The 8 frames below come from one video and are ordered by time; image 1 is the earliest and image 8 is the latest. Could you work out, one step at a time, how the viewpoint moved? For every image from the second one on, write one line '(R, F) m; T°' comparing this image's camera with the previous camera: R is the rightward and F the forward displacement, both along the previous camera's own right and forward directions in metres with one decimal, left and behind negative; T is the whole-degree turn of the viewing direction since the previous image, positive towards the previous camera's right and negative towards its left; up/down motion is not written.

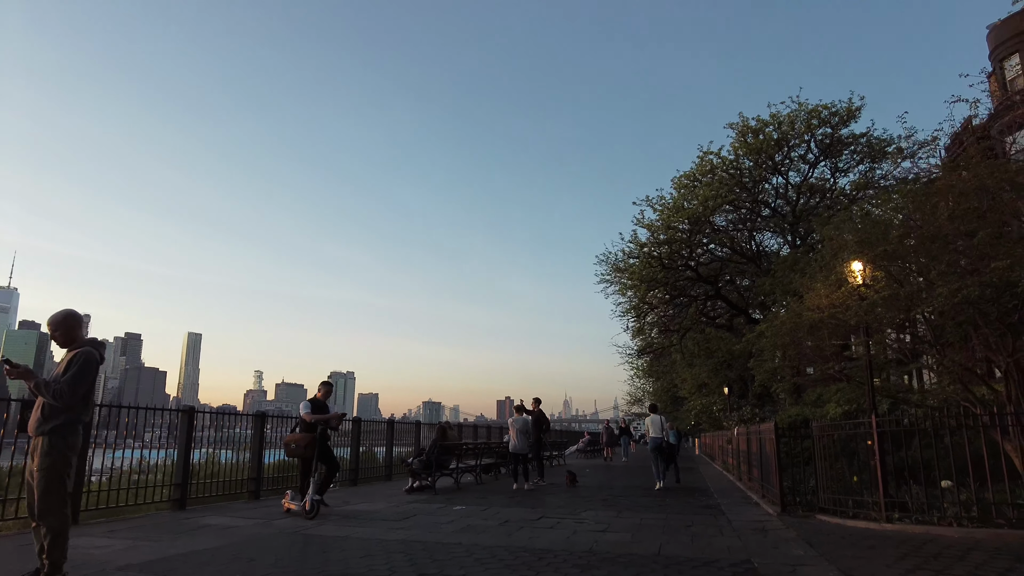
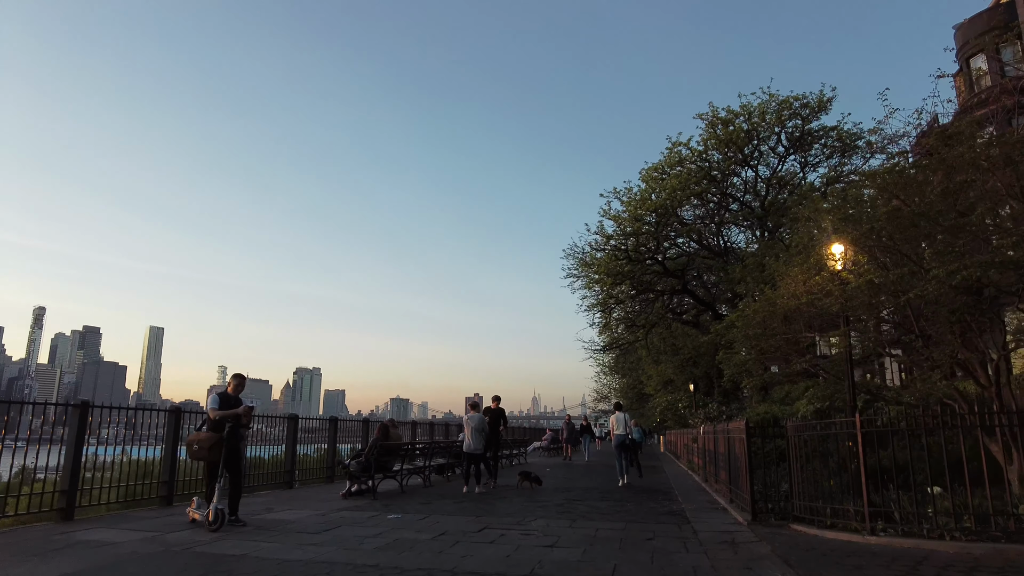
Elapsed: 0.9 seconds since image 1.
(+0.3, +1.1) m; +3°
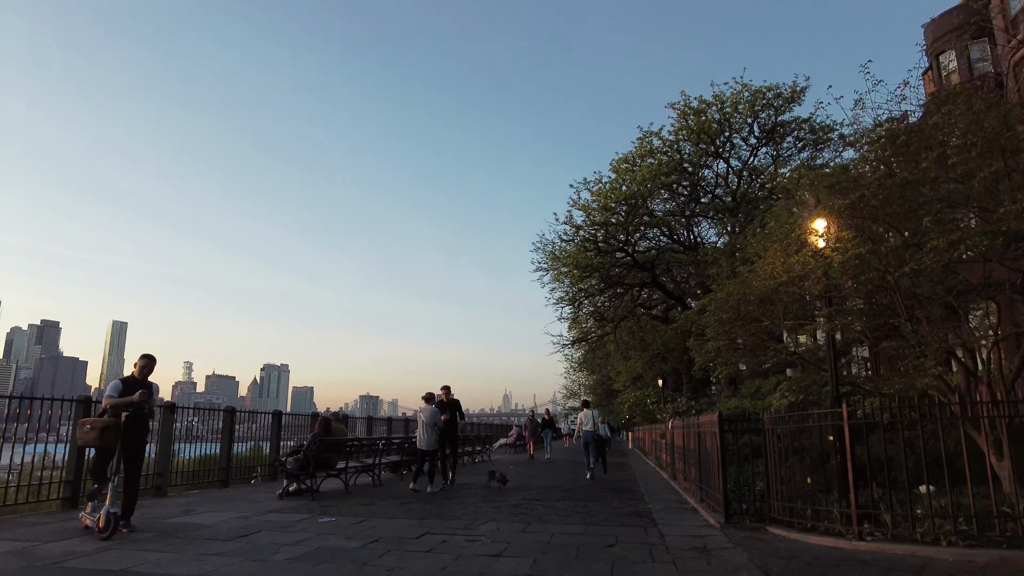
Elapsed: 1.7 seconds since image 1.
(+0.3, +0.9) m; +2°
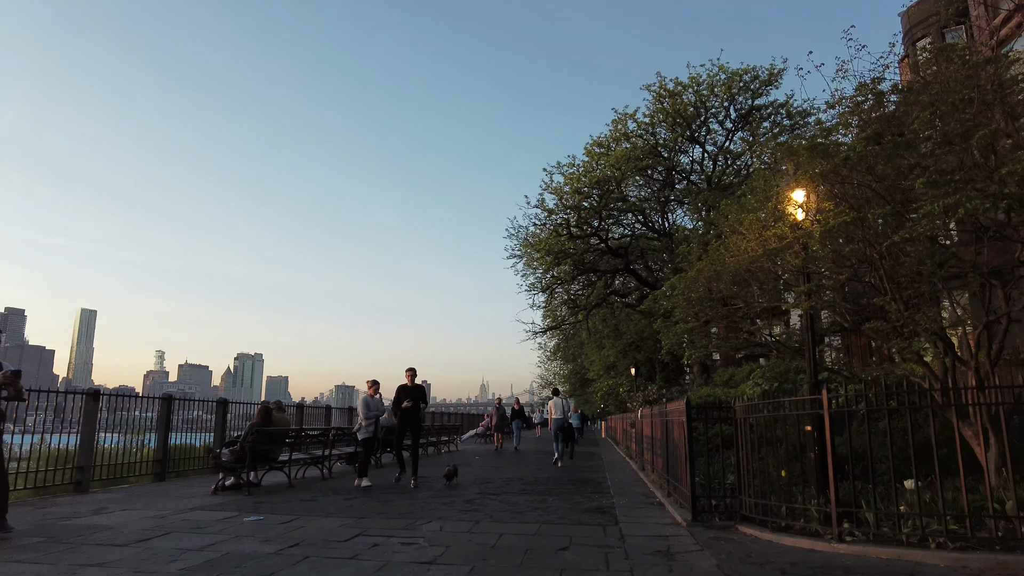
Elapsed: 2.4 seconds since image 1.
(+0.3, +0.8) m; +2°
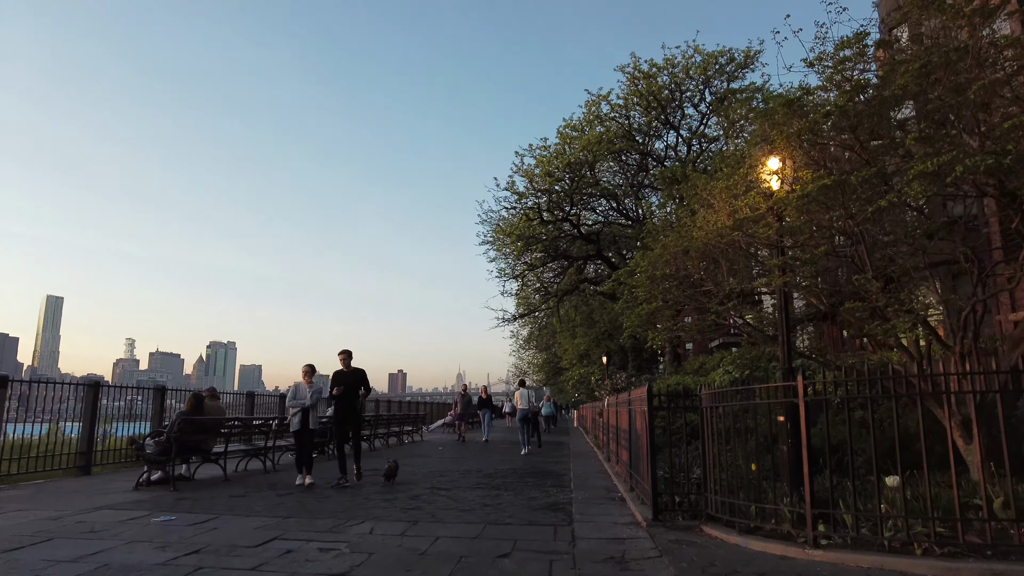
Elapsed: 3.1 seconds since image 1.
(+0.3, +0.7) m; +2°
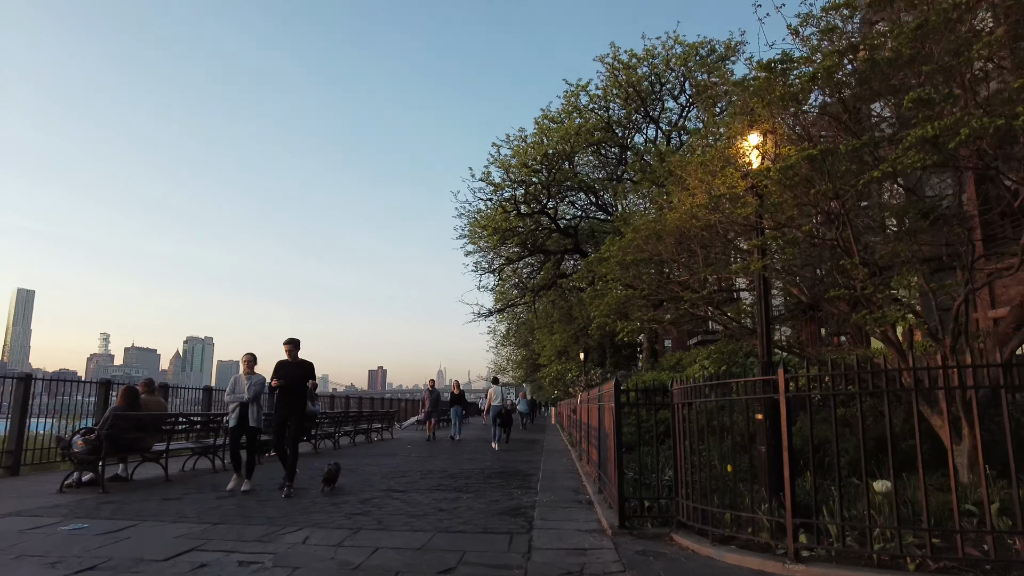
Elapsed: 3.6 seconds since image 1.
(+0.2, +0.6) m; +2°
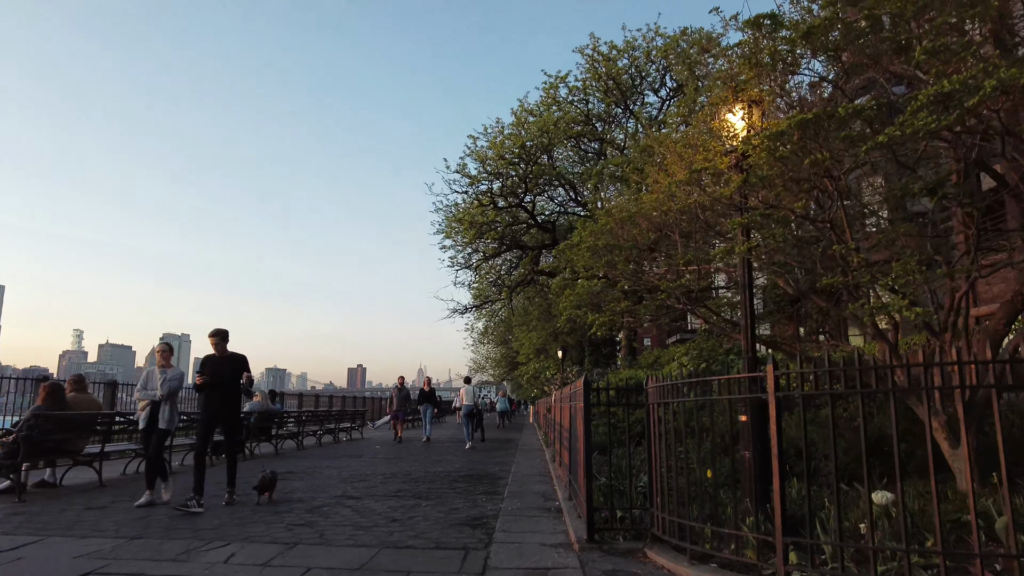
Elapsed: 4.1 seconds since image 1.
(+0.2, +0.6) m; +2°
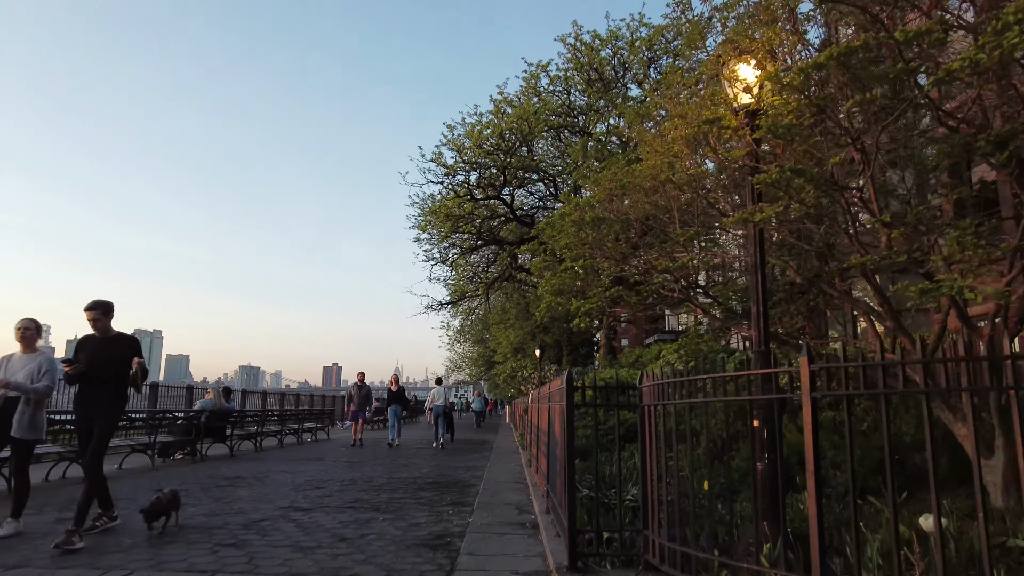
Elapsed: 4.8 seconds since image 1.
(+0.1, +0.9) m; +2°
